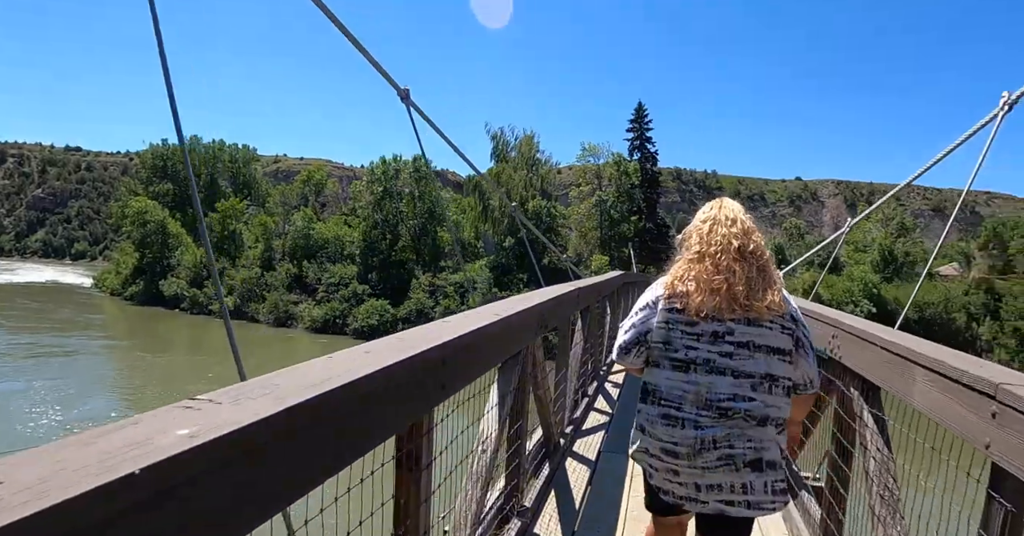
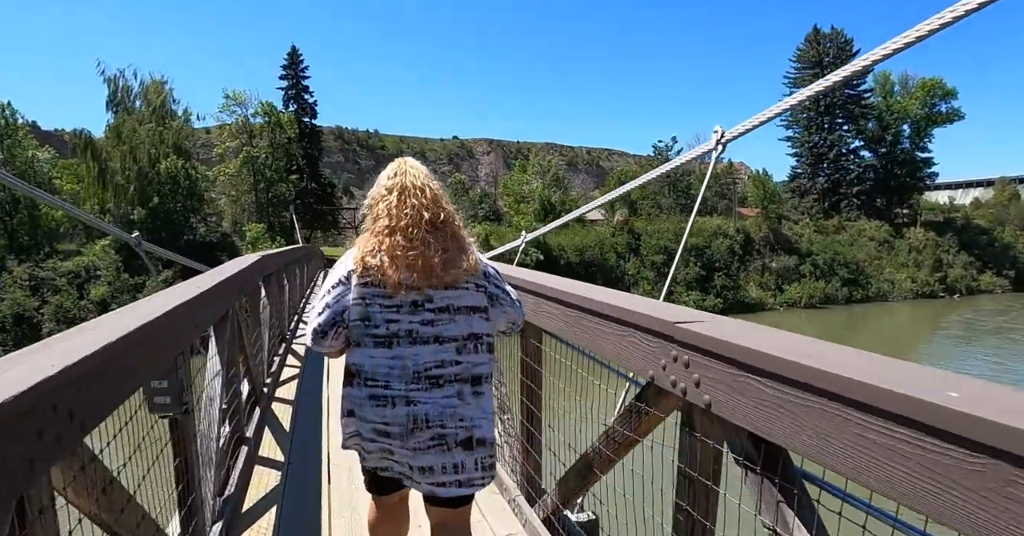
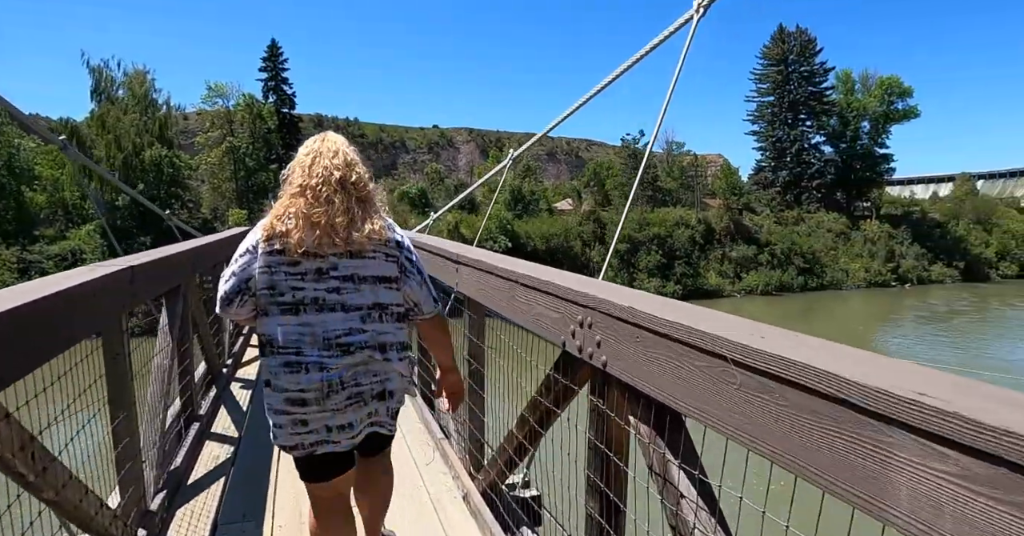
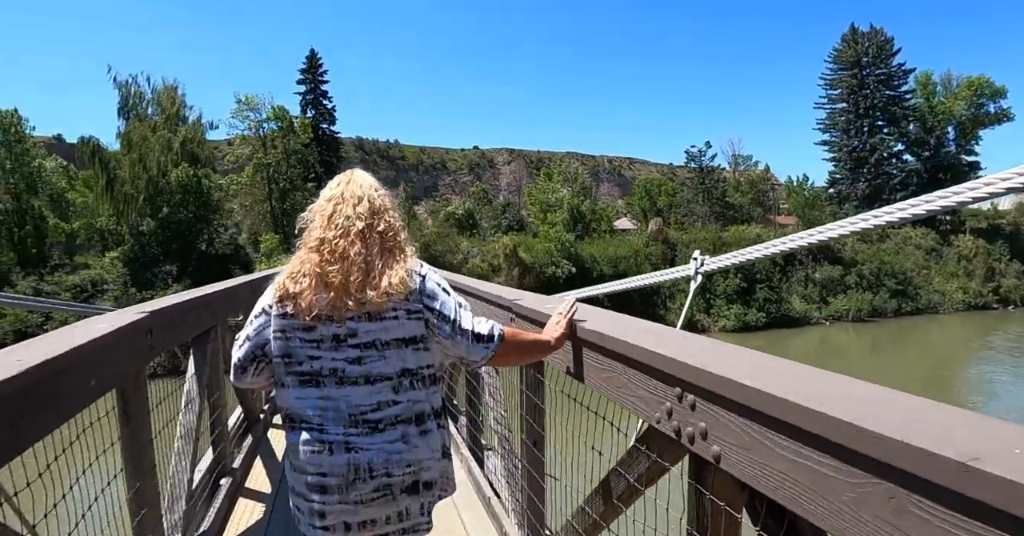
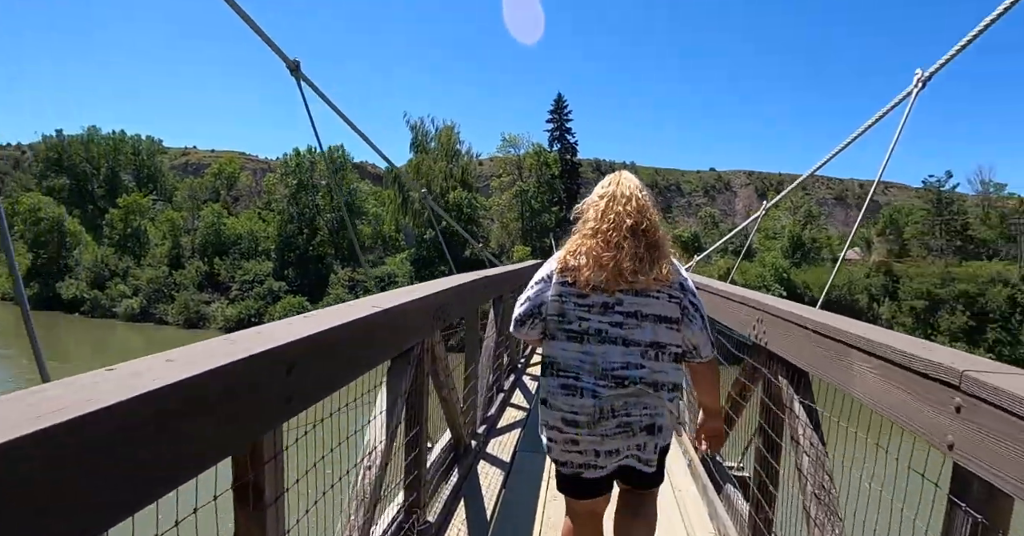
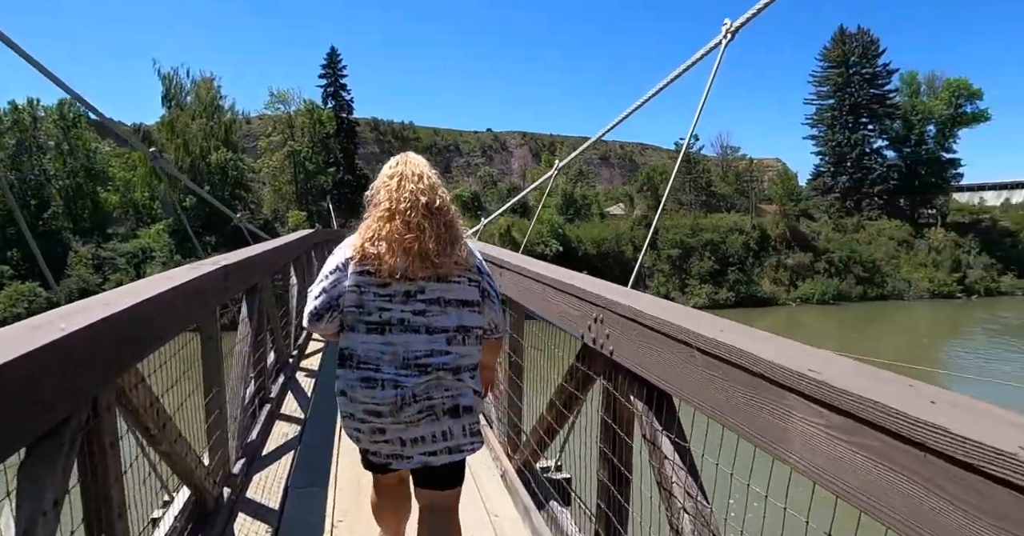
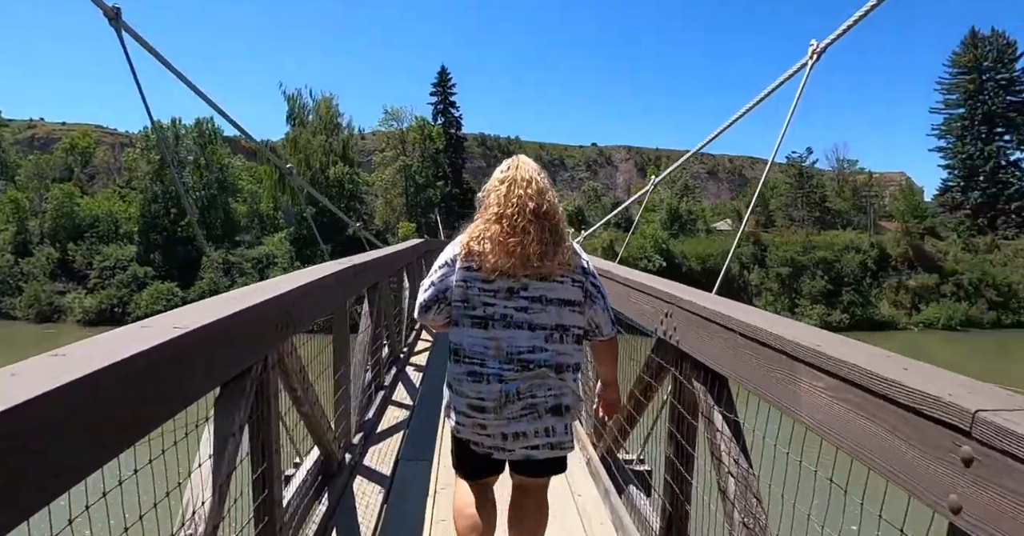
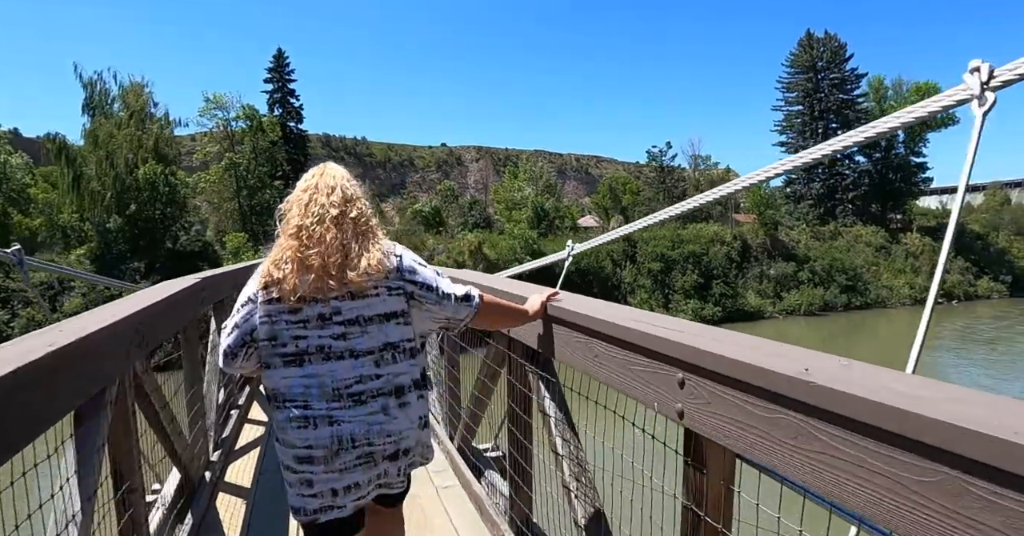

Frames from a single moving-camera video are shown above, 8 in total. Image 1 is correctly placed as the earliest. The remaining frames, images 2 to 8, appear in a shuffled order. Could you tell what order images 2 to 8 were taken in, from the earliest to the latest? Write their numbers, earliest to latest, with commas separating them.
5, 7, 6, 3, 2, 8, 4
